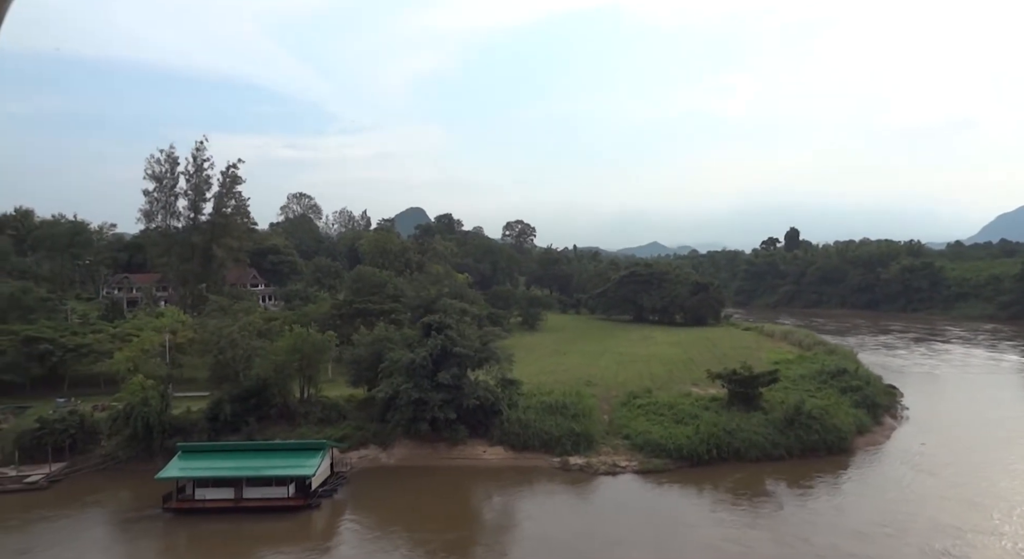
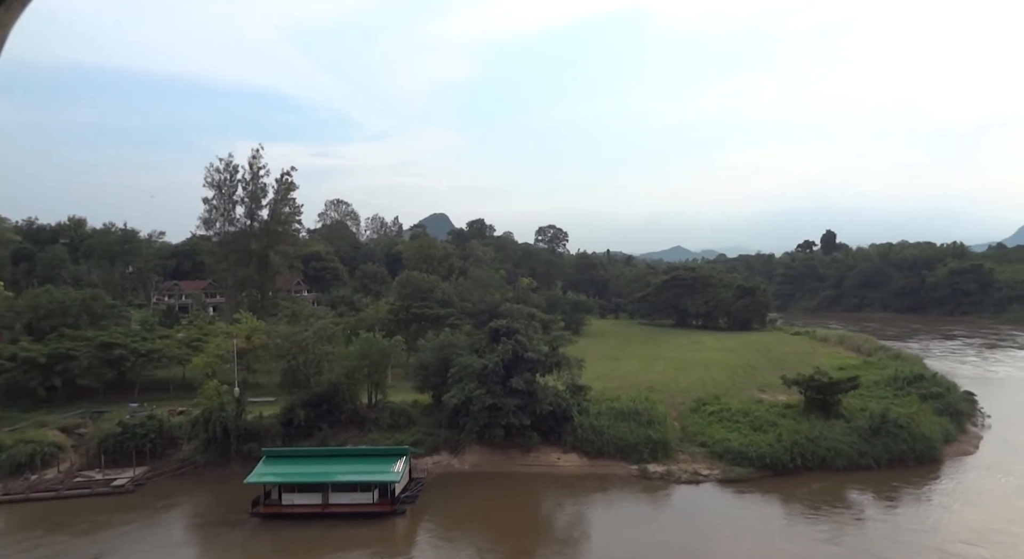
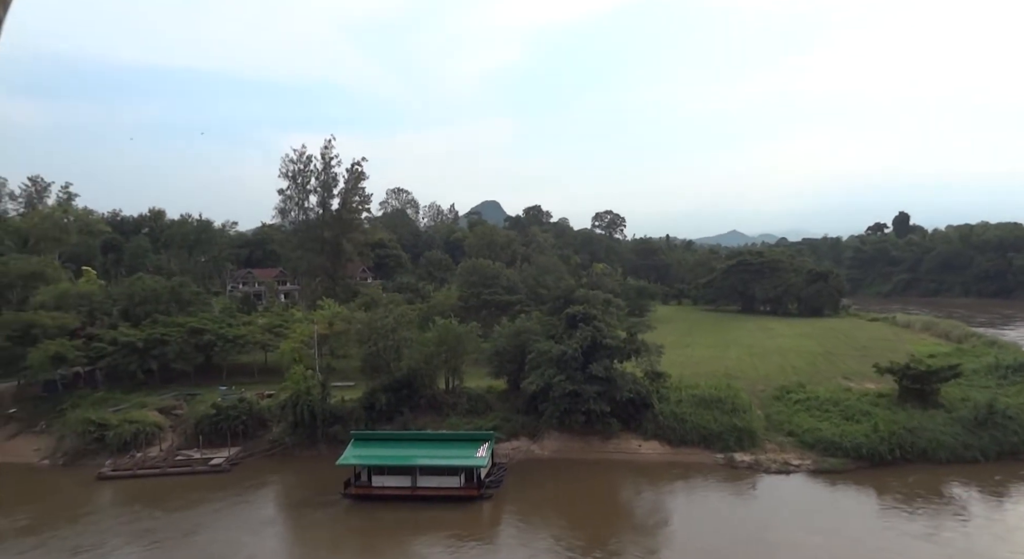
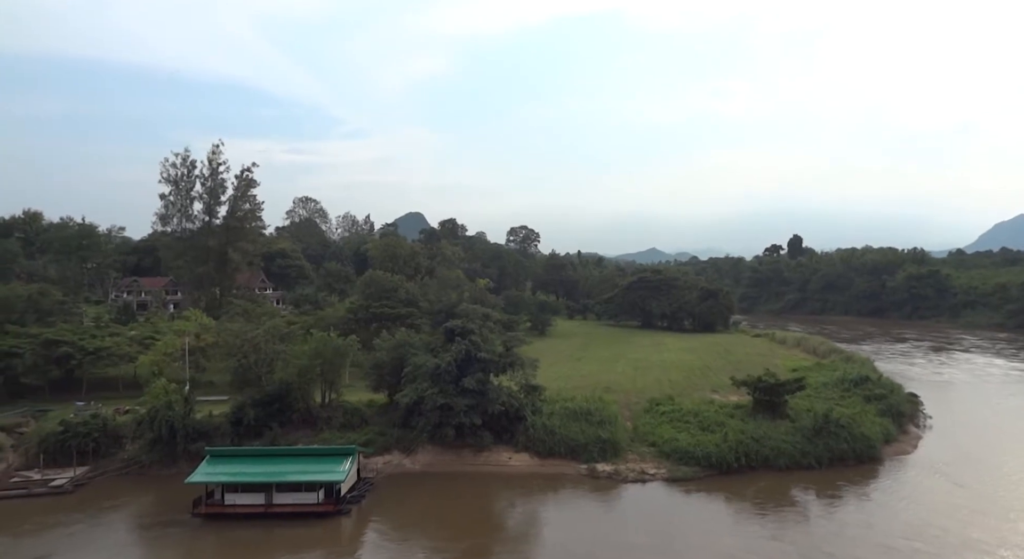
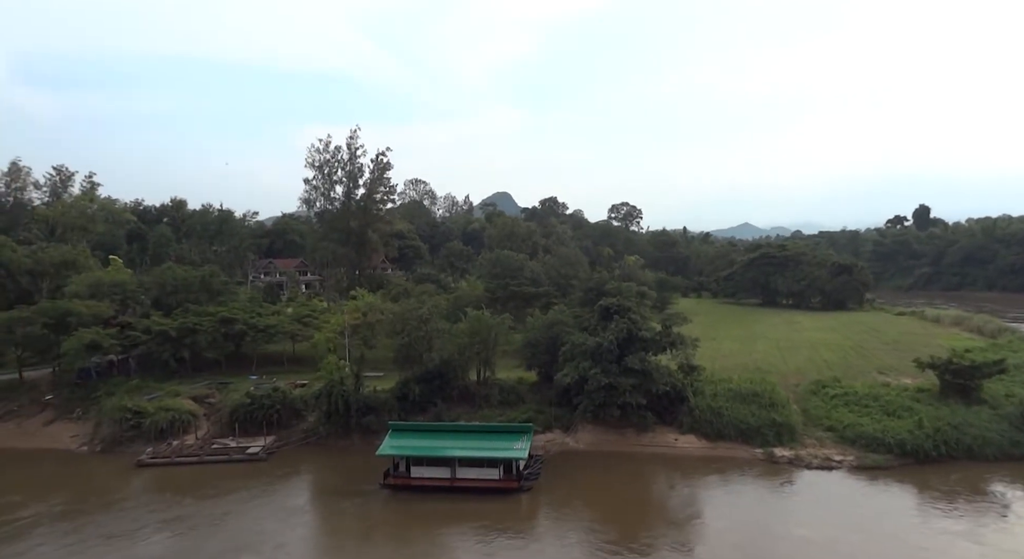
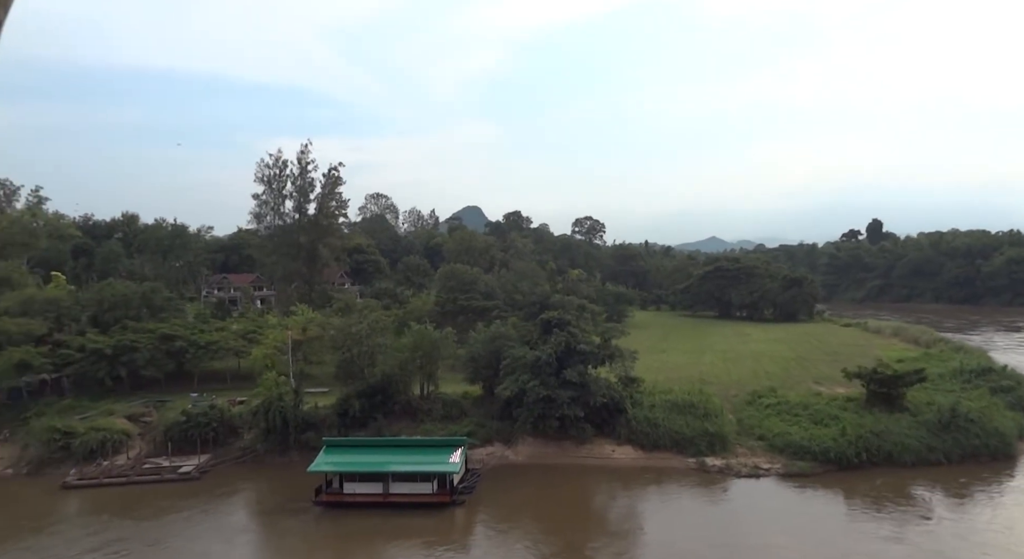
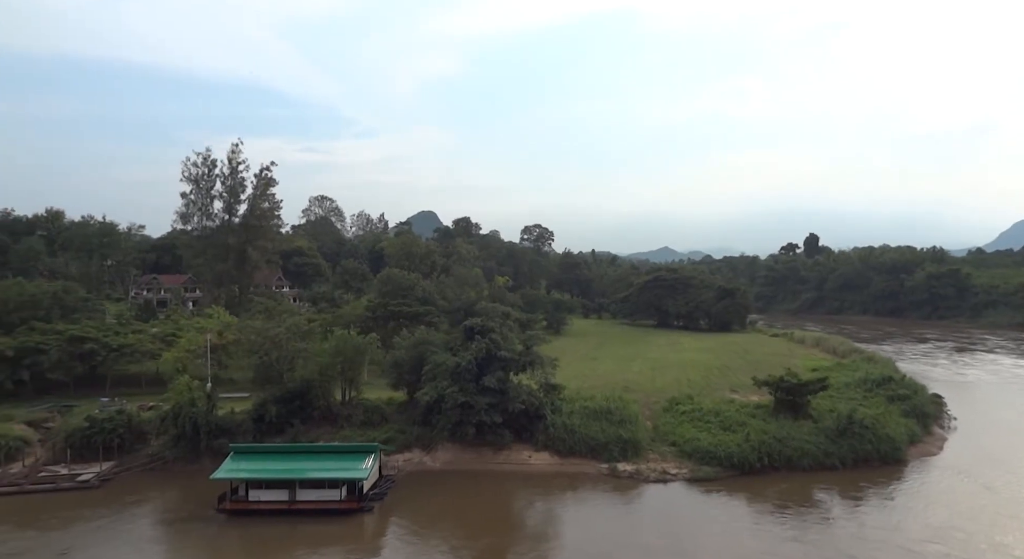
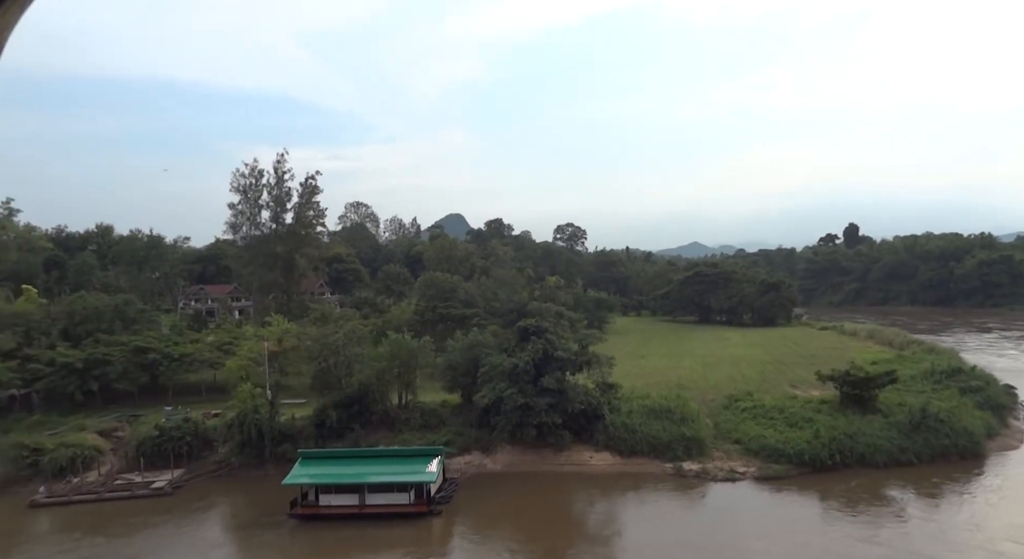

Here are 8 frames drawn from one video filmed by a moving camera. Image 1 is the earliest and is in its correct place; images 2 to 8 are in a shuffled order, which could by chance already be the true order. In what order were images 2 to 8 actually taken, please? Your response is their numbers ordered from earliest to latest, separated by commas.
4, 7, 2, 8, 6, 3, 5
